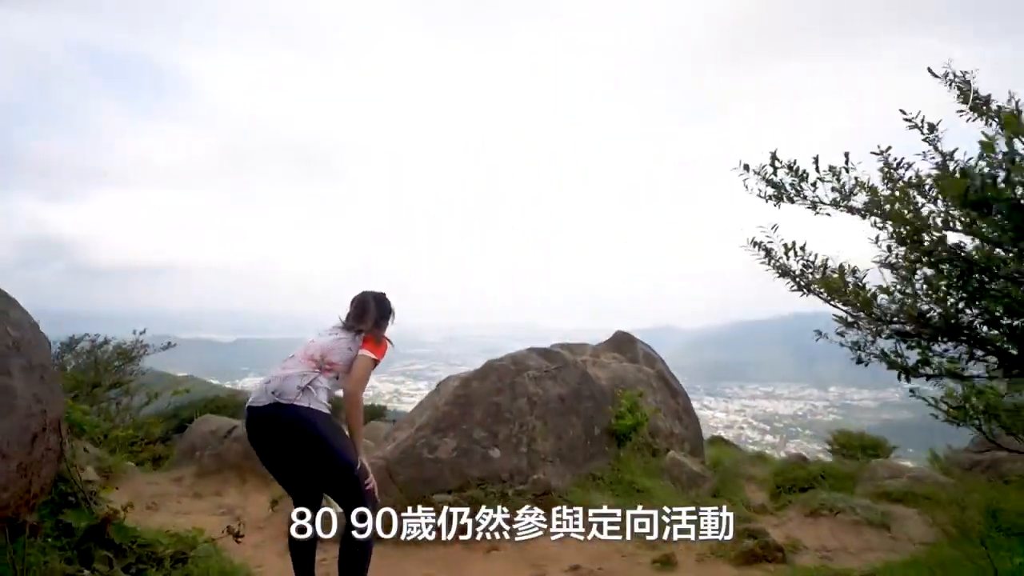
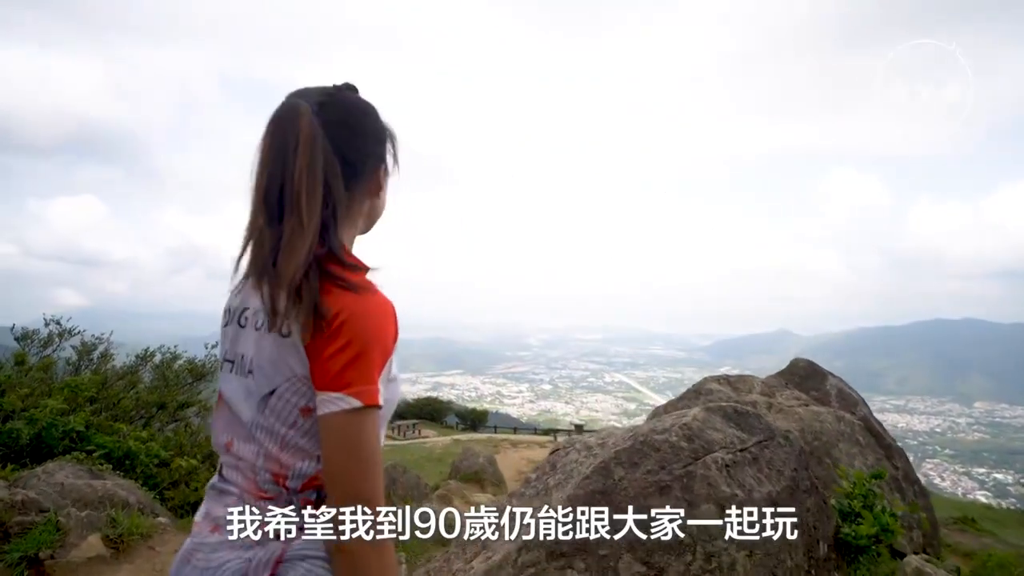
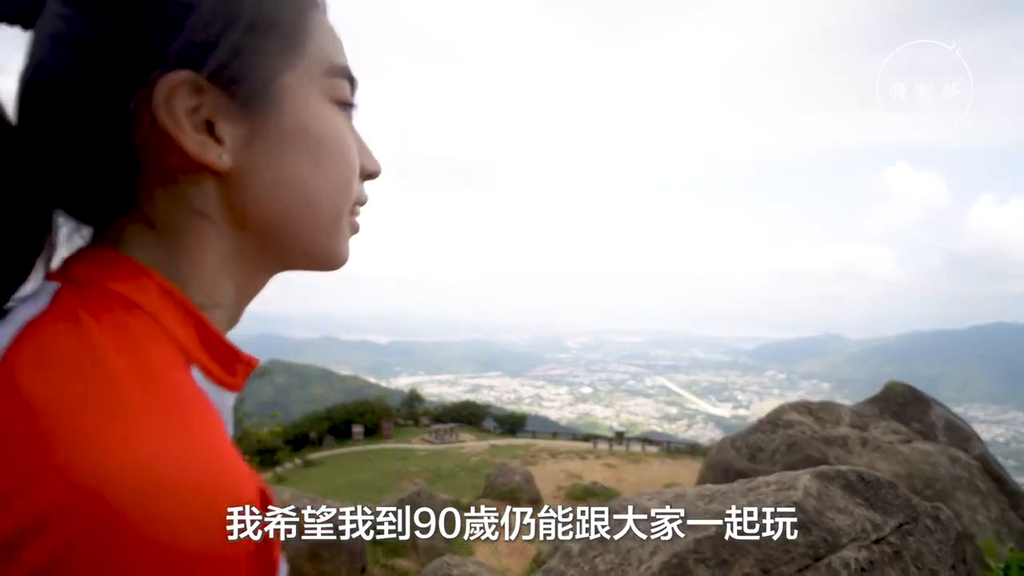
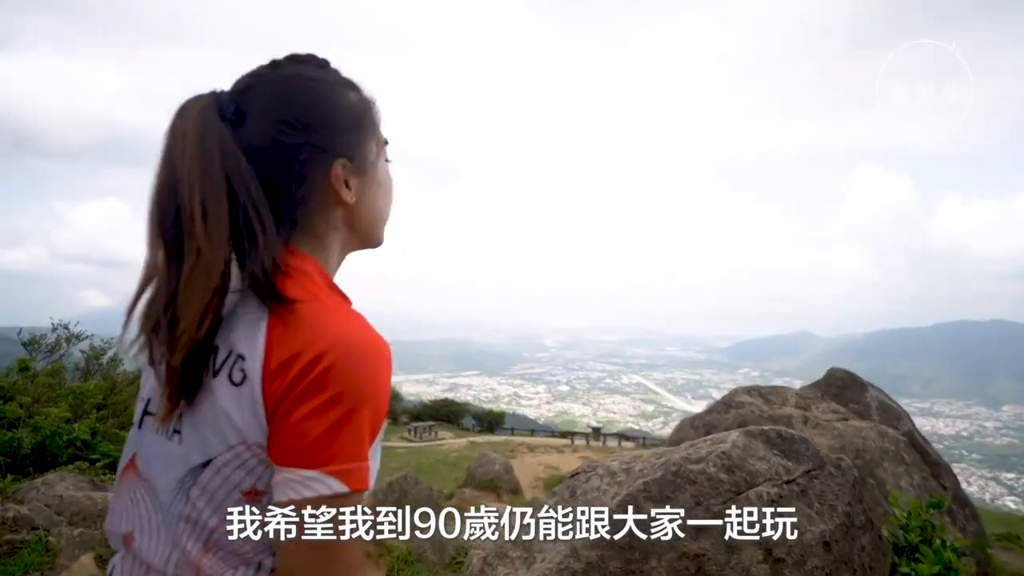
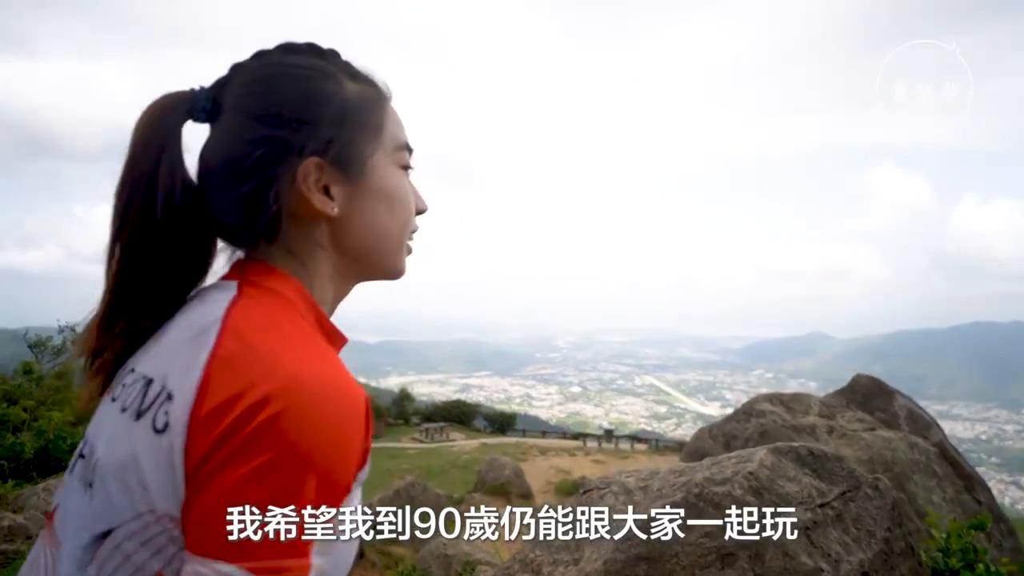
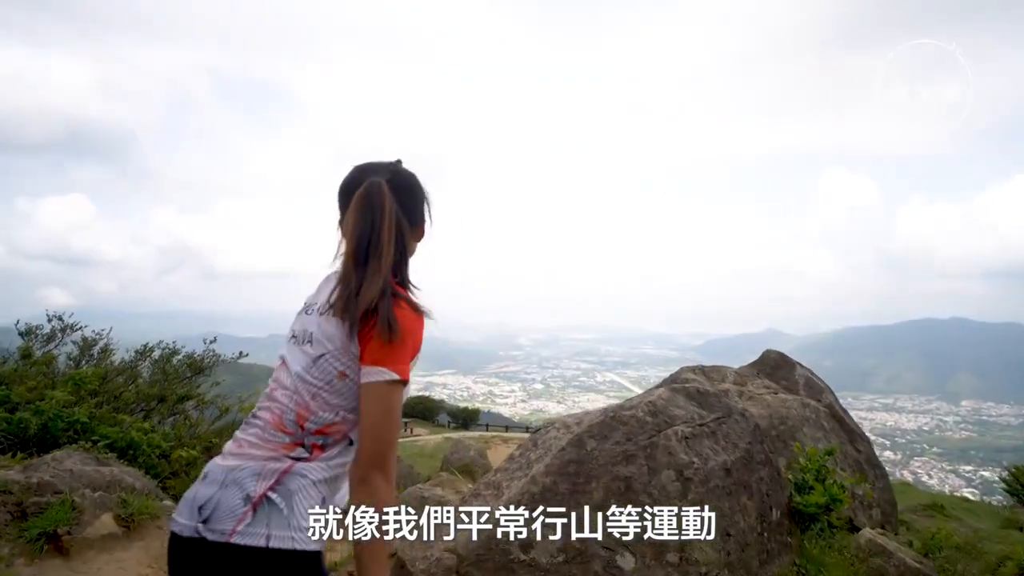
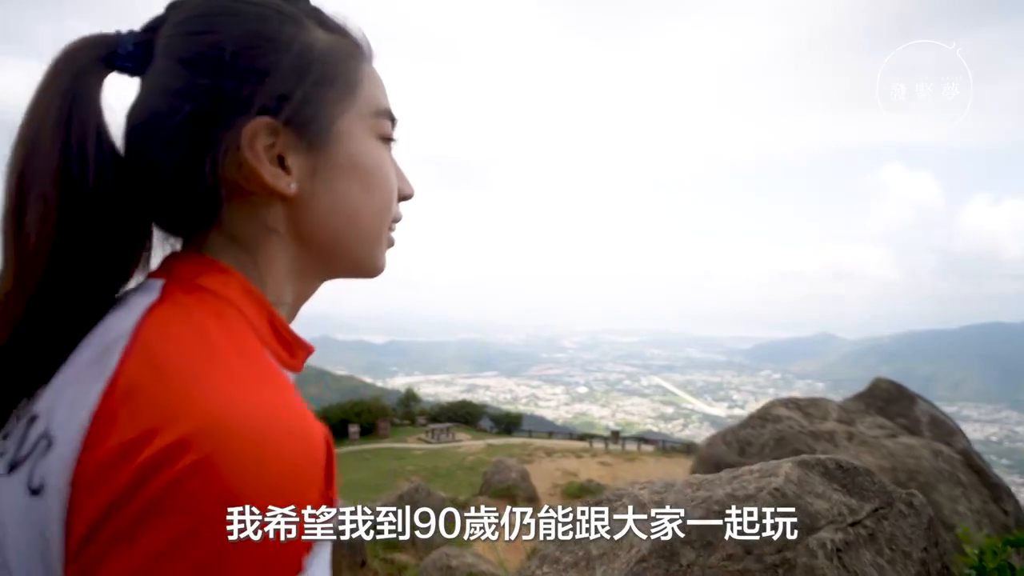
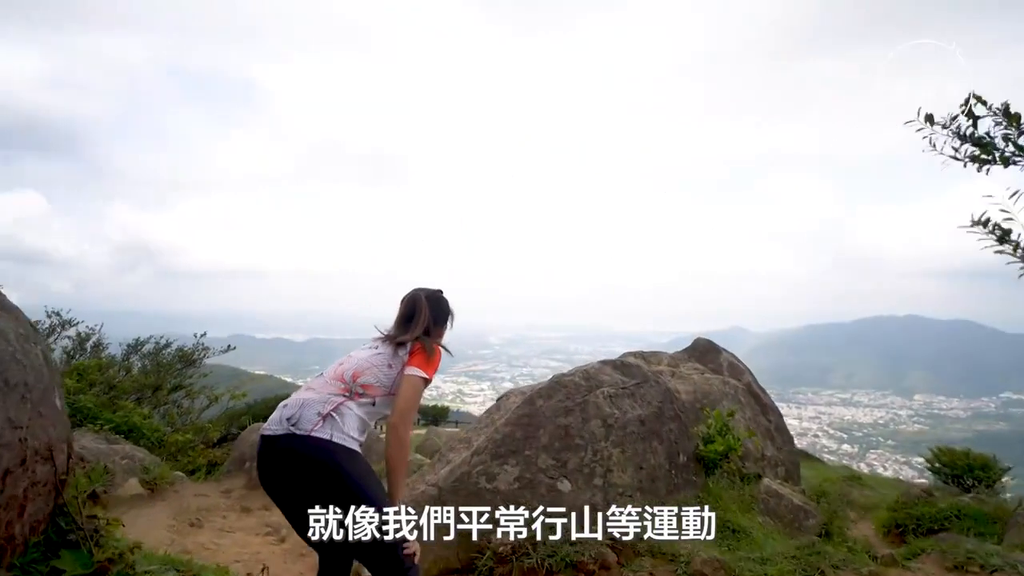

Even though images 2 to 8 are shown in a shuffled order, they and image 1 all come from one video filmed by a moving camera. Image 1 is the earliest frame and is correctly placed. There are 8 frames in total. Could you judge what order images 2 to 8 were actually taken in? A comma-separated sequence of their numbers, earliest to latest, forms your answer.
8, 6, 2, 4, 5, 7, 3
